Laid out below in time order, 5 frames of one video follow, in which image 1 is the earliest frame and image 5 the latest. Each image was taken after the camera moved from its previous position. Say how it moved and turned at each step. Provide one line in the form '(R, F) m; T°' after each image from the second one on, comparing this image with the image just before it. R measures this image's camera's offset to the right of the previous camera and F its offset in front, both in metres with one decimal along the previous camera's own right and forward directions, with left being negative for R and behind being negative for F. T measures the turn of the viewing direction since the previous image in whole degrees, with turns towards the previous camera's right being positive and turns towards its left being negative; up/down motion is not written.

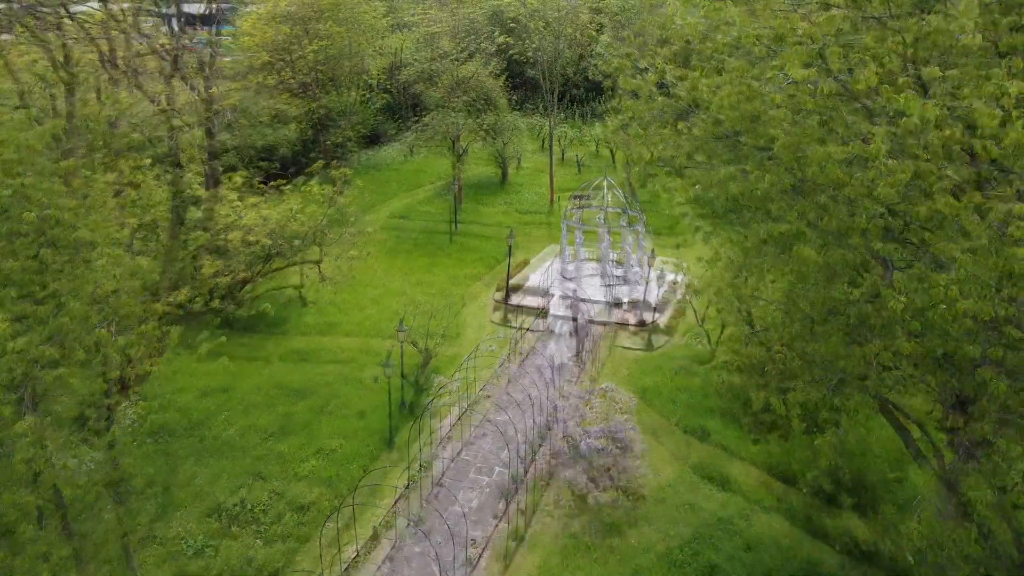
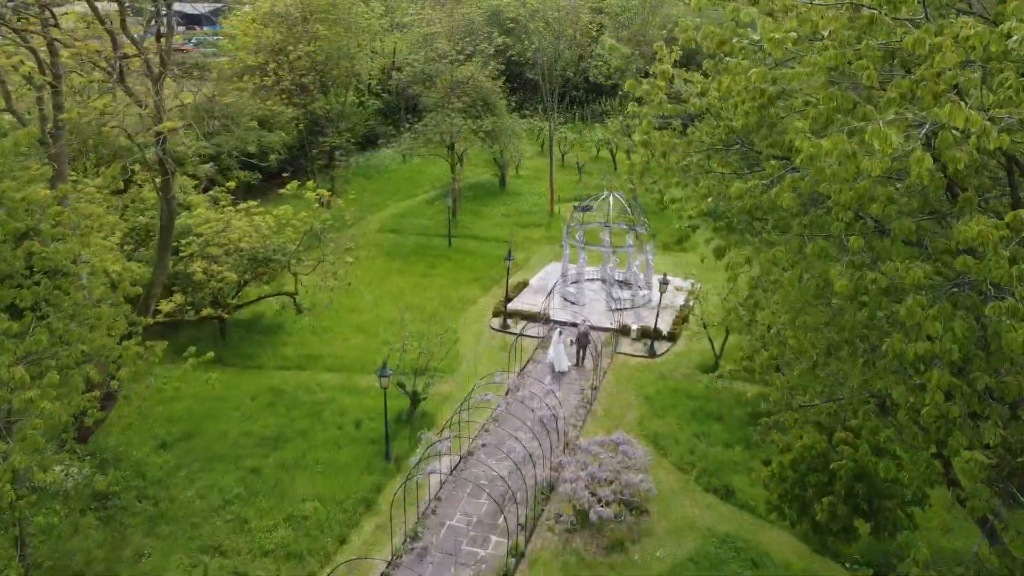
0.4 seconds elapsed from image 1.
(0.0, +1.7) m; 0°
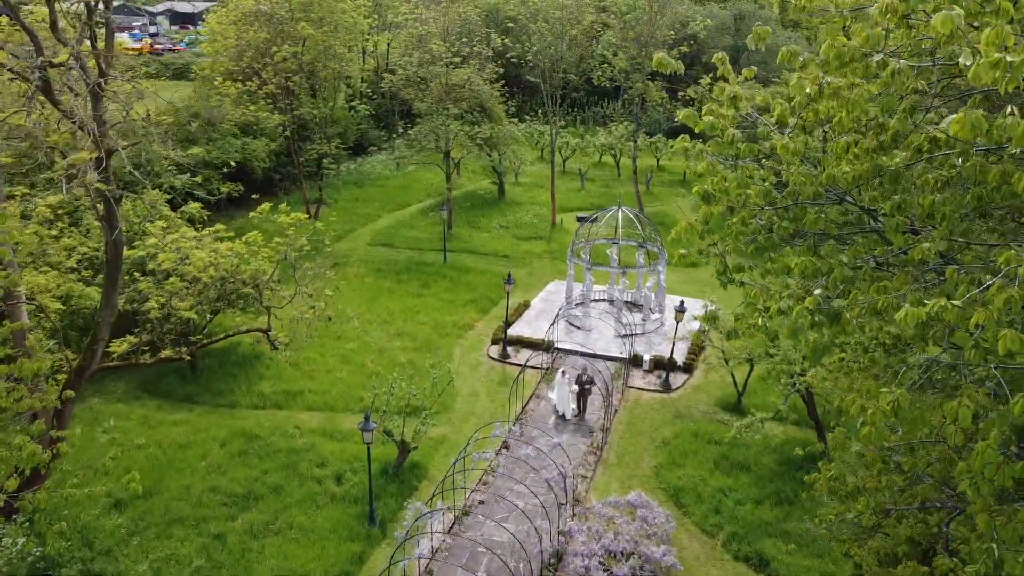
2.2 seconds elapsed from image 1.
(-0.1, +1.6) m; 0°
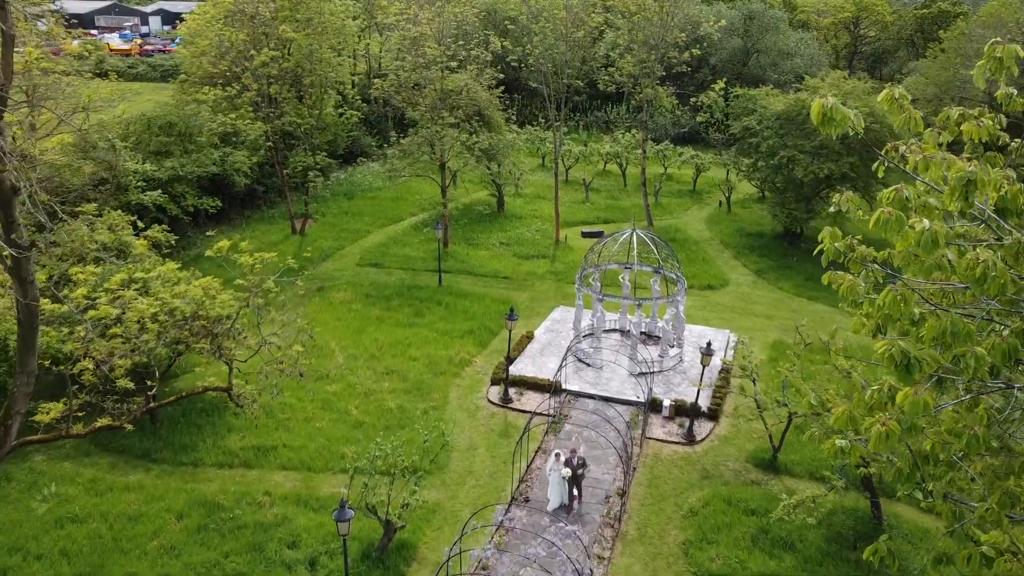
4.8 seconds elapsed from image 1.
(-0.1, +1.9) m; 0°
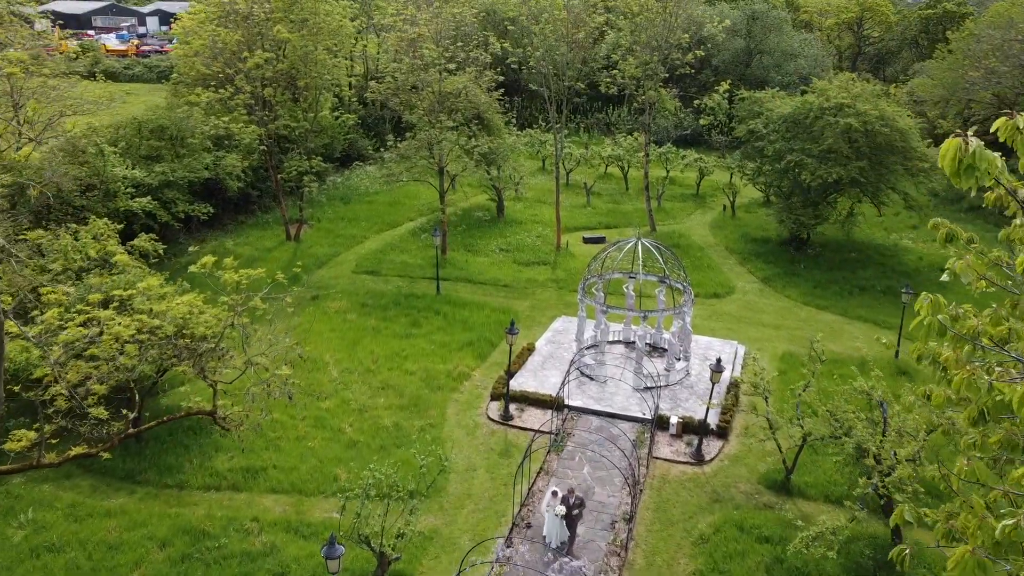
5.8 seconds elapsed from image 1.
(0.0, +0.6) m; 0°
